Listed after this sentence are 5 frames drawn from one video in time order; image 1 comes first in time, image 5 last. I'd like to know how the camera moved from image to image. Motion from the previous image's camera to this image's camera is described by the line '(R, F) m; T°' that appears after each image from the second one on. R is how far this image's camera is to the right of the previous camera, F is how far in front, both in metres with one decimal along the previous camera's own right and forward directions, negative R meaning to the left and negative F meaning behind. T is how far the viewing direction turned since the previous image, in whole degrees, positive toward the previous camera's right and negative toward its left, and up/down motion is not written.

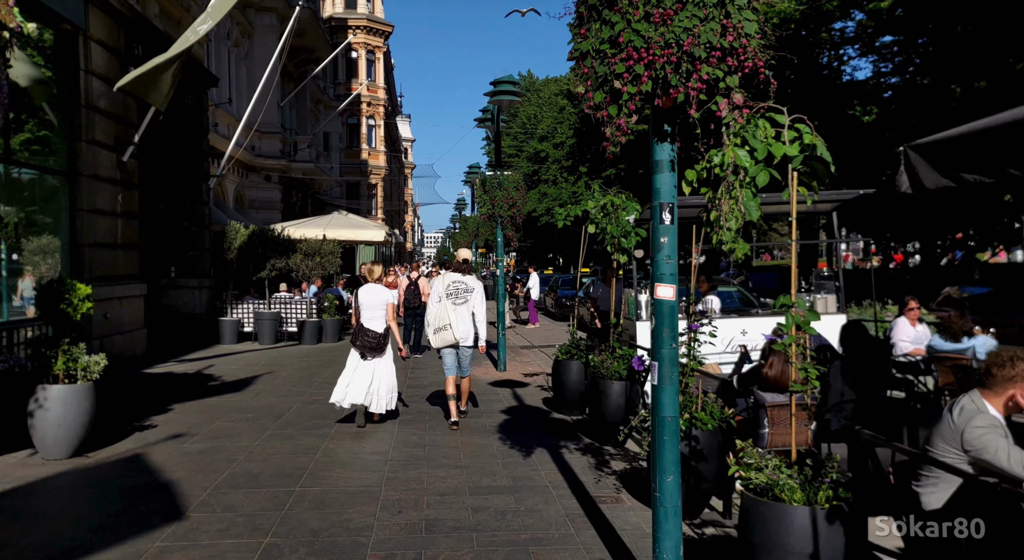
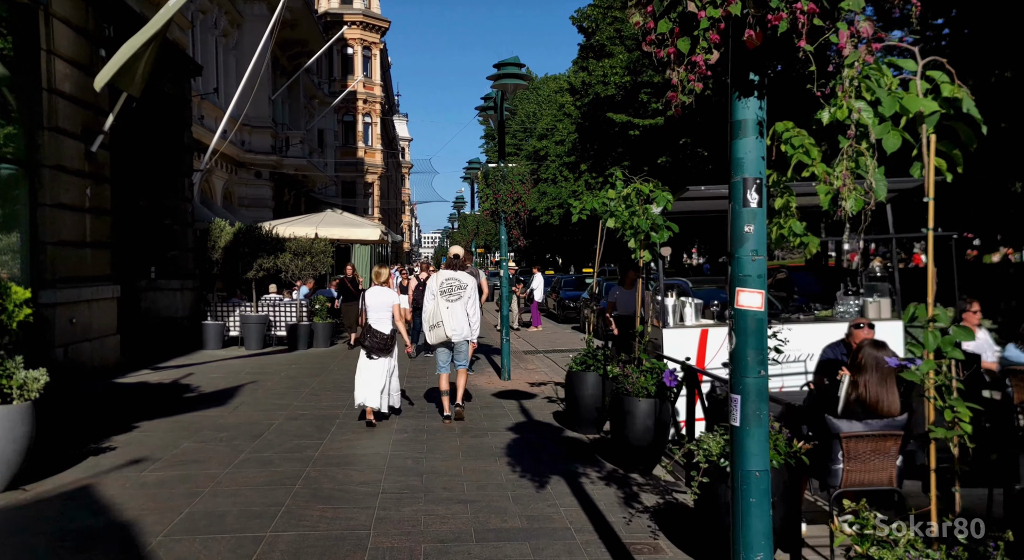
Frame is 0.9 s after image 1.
(-0.1, +0.9) m; 0°
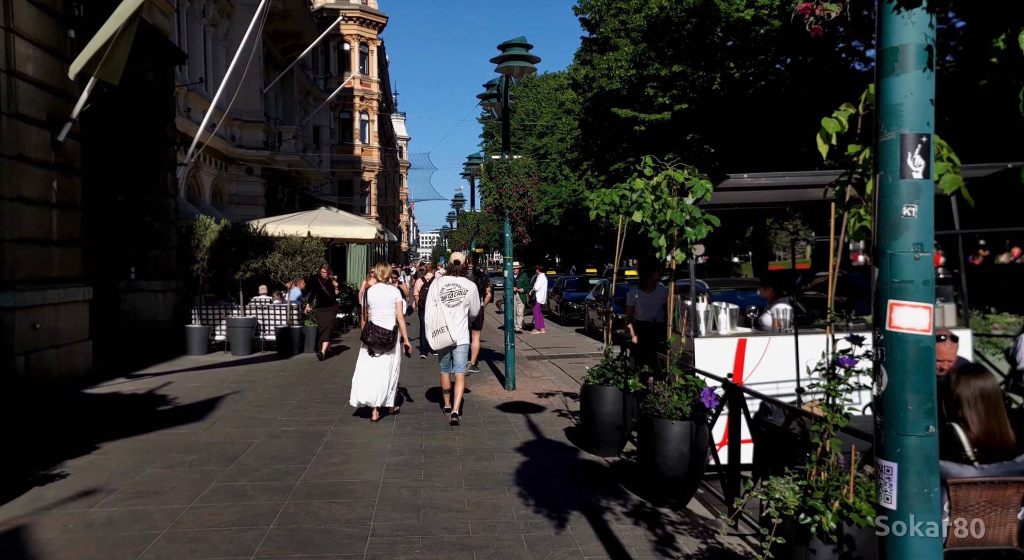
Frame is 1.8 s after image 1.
(-0.1, +0.8) m; 0°
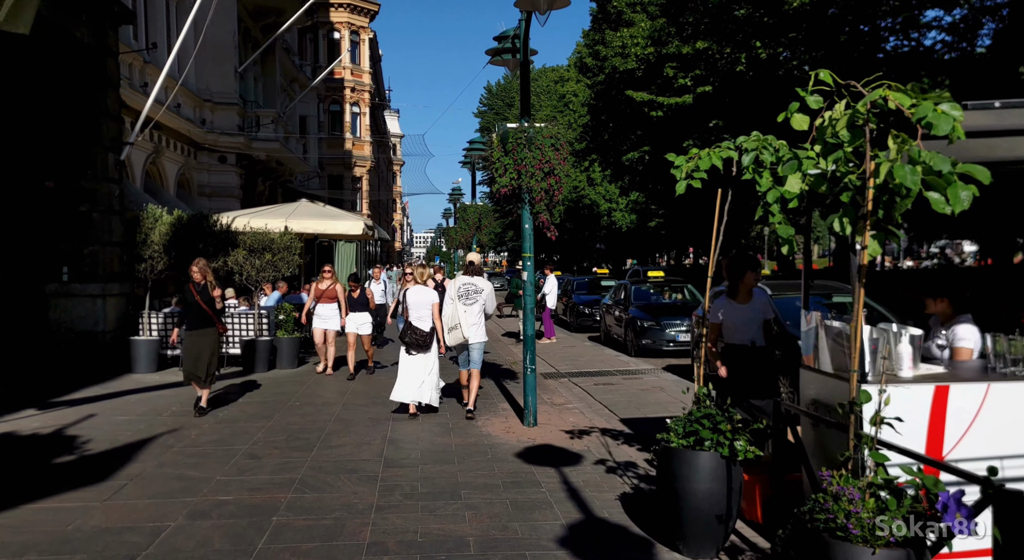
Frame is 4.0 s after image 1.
(-0.3, +2.3) m; +1°
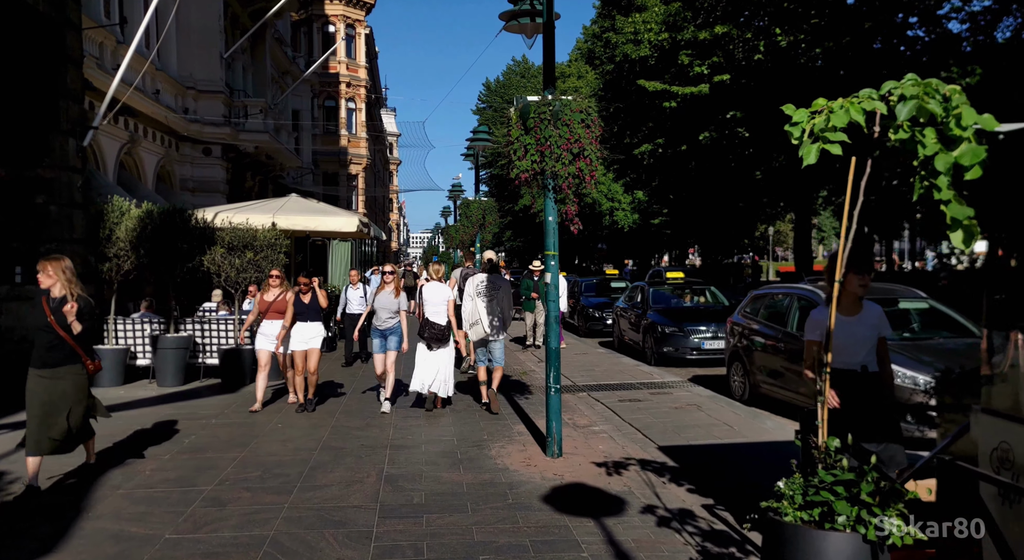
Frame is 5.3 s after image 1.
(-0.2, +1.3) m; 0°
